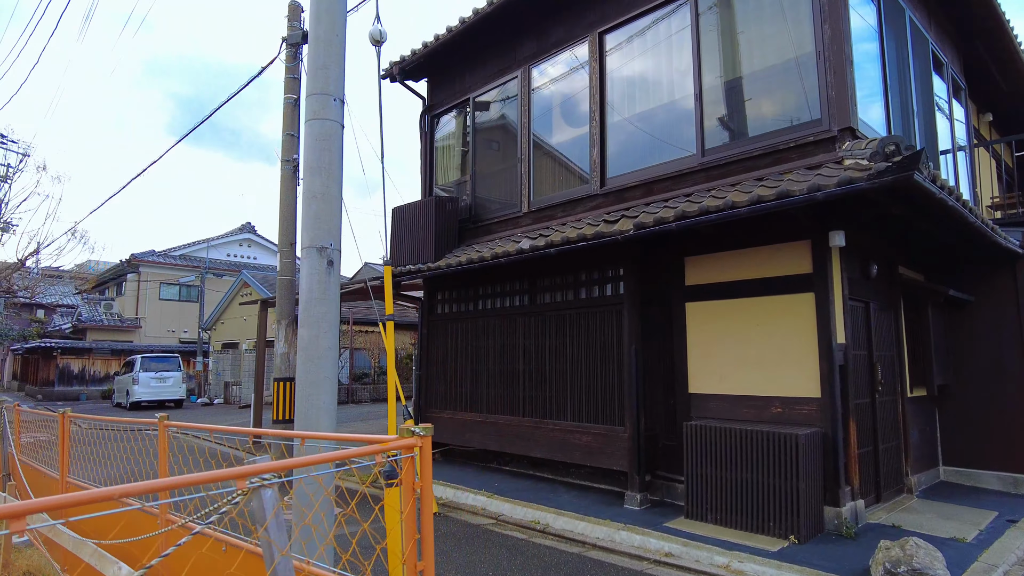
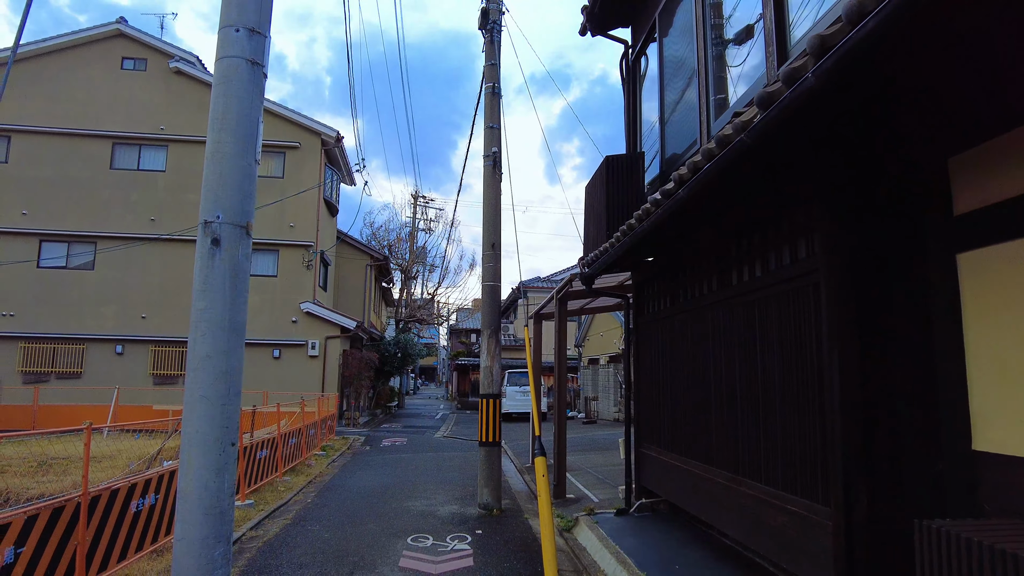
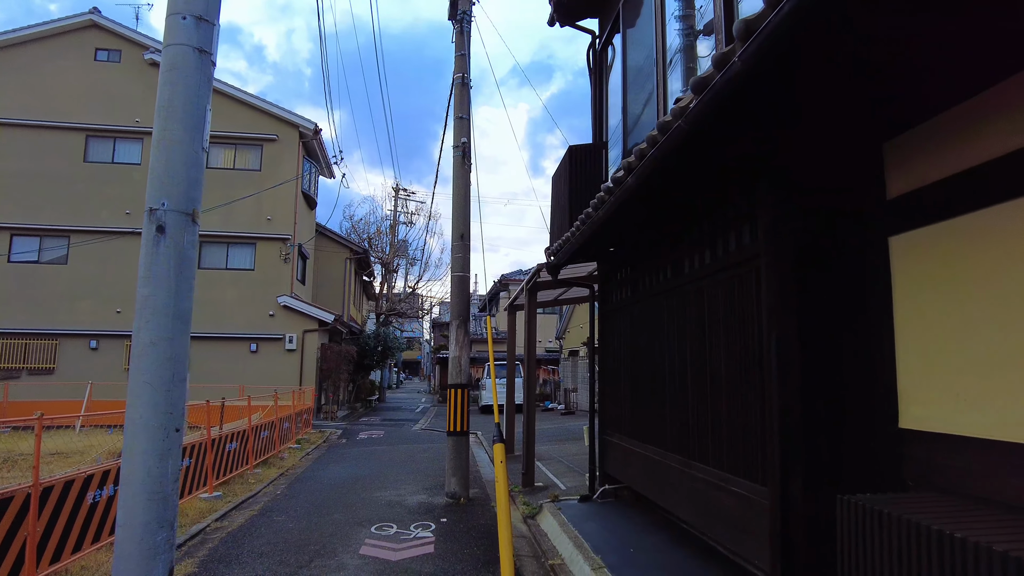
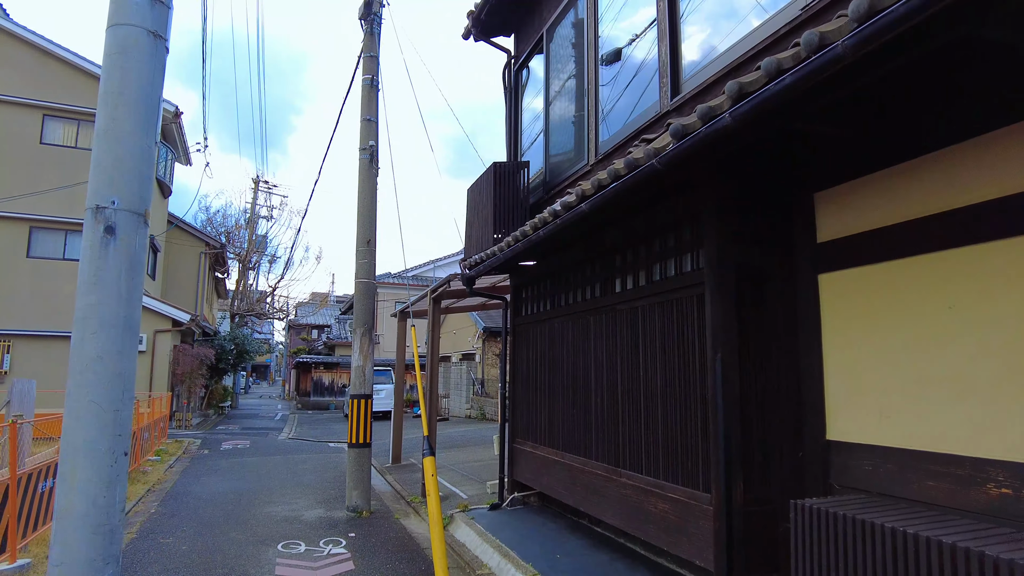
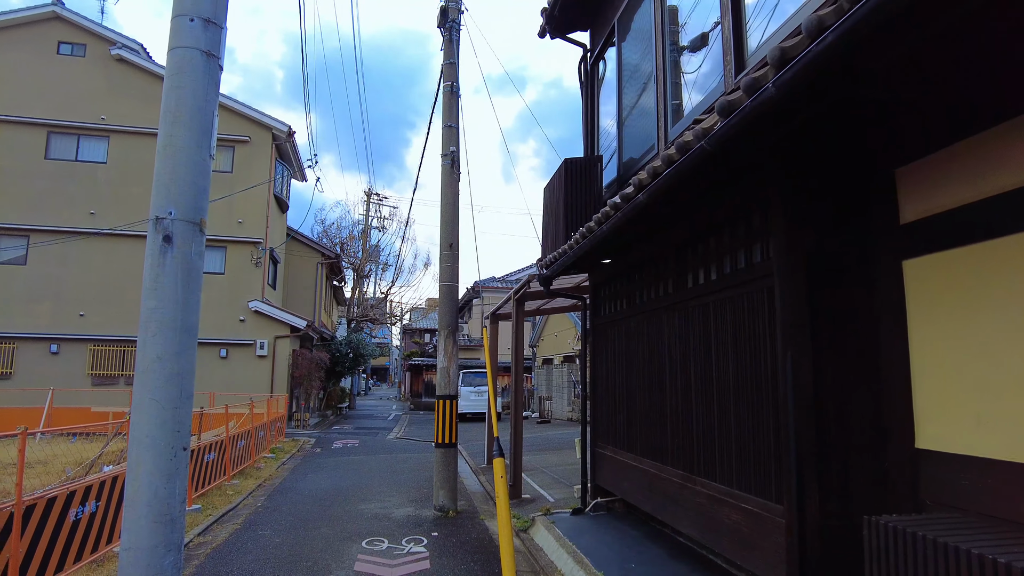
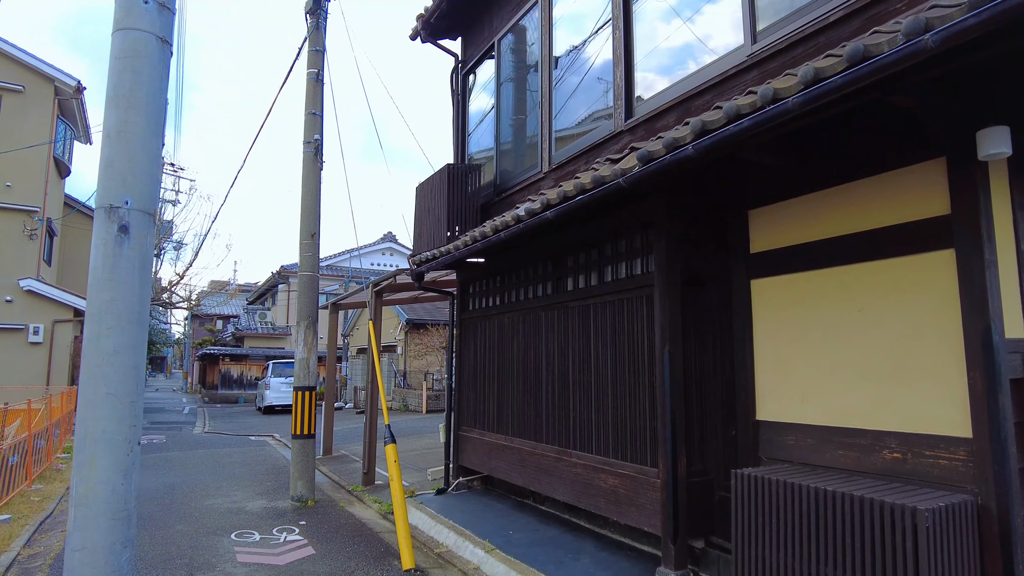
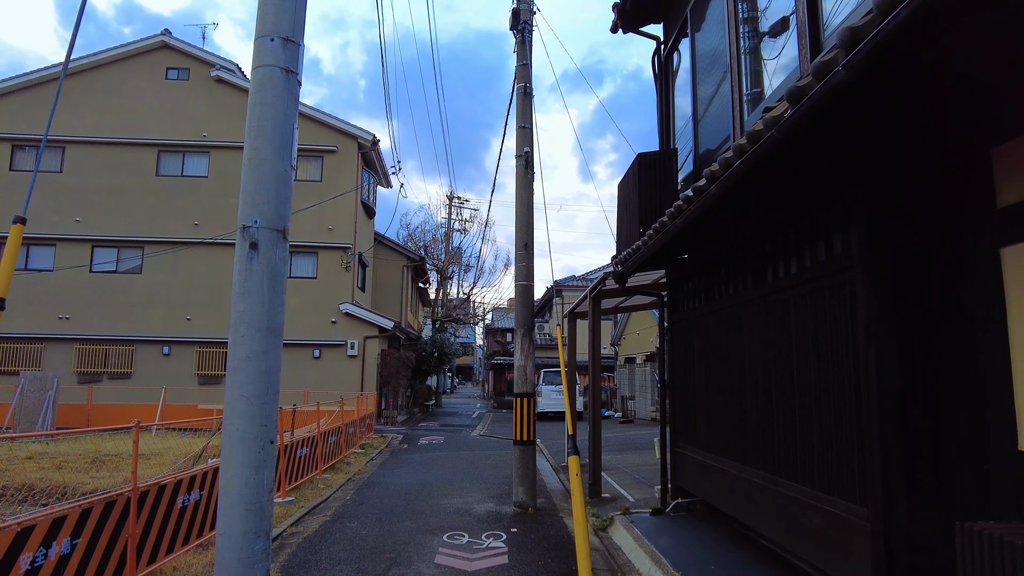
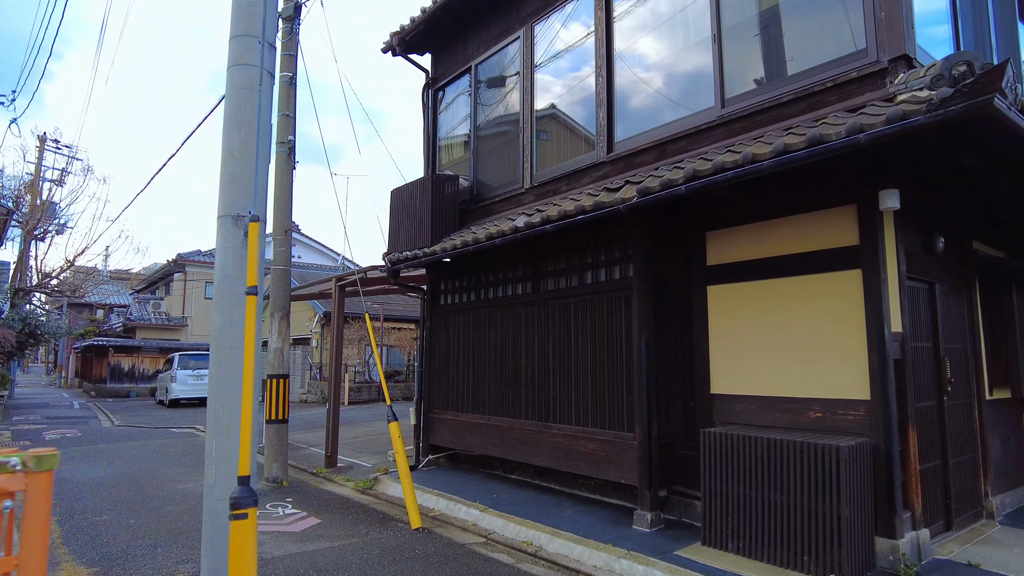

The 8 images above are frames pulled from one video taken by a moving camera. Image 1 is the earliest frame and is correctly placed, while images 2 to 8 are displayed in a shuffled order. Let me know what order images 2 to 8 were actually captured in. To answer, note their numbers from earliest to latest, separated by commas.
8, 6, 4, 5, 2, 7, 3
